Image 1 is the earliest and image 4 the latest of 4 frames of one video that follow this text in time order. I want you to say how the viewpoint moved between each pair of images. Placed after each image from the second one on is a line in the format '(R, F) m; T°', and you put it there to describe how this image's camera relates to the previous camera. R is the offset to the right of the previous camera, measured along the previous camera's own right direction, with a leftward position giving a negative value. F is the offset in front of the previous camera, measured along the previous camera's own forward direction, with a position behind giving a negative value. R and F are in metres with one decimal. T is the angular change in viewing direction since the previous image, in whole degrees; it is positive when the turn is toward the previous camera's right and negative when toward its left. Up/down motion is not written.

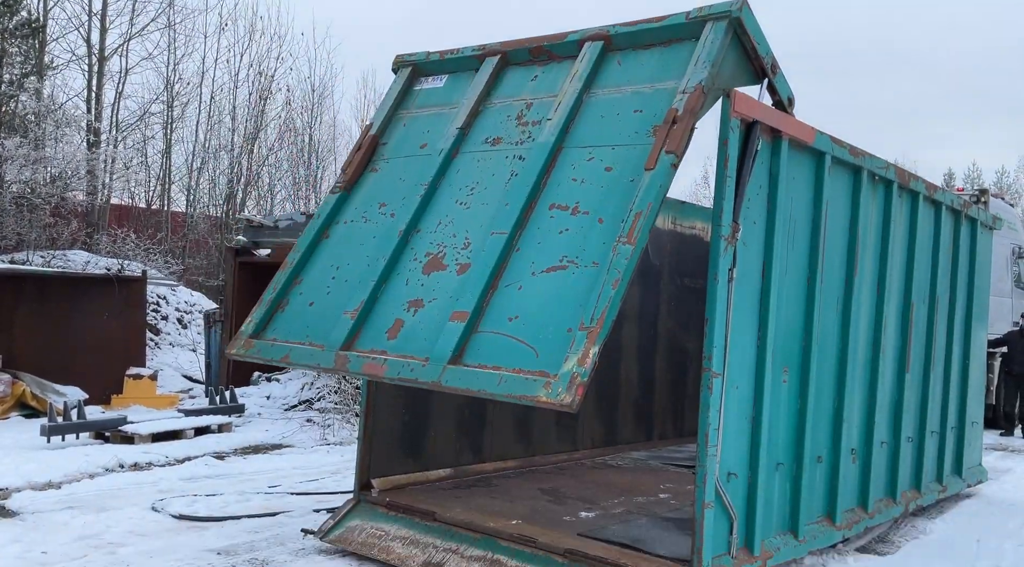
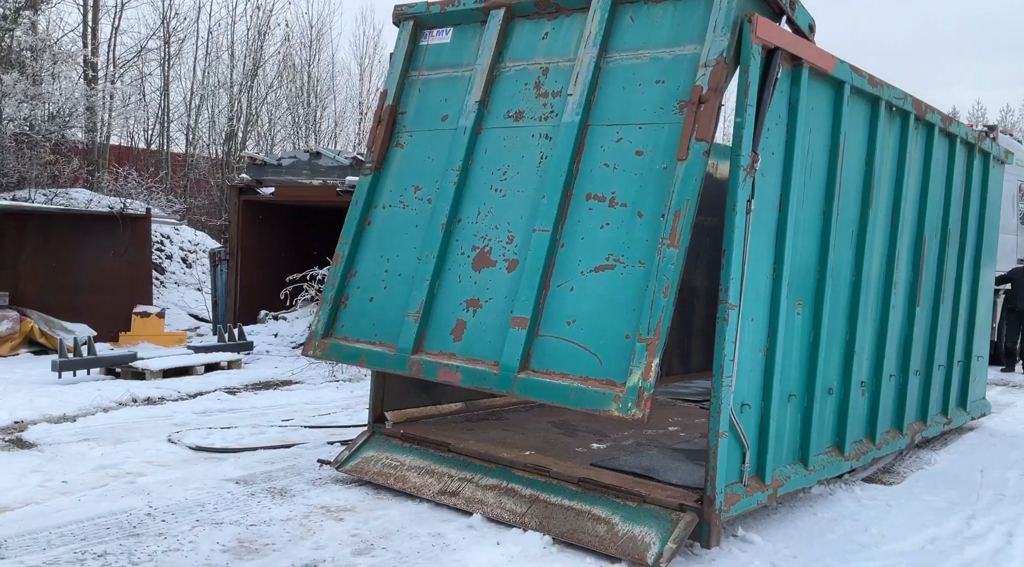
(-0.1, 0.0) m; 0°
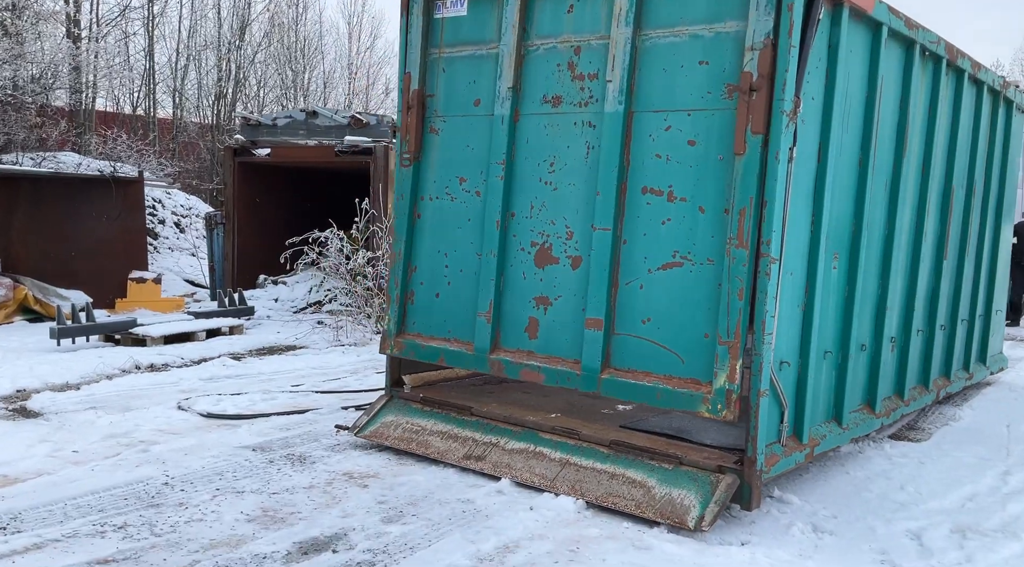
(-0.2, +0.2) m; +1°
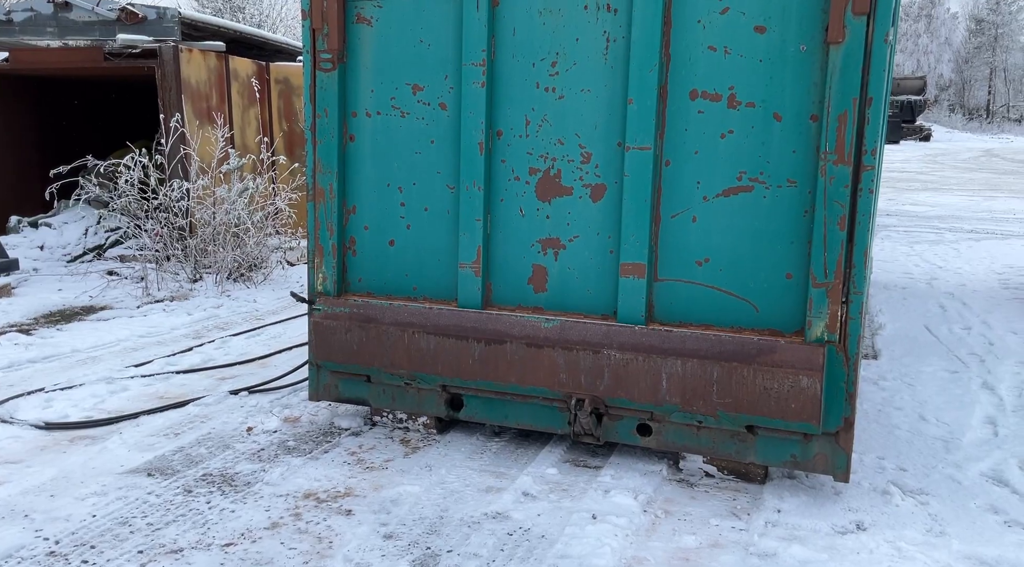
(-1.0, +1.3) m; +17°
